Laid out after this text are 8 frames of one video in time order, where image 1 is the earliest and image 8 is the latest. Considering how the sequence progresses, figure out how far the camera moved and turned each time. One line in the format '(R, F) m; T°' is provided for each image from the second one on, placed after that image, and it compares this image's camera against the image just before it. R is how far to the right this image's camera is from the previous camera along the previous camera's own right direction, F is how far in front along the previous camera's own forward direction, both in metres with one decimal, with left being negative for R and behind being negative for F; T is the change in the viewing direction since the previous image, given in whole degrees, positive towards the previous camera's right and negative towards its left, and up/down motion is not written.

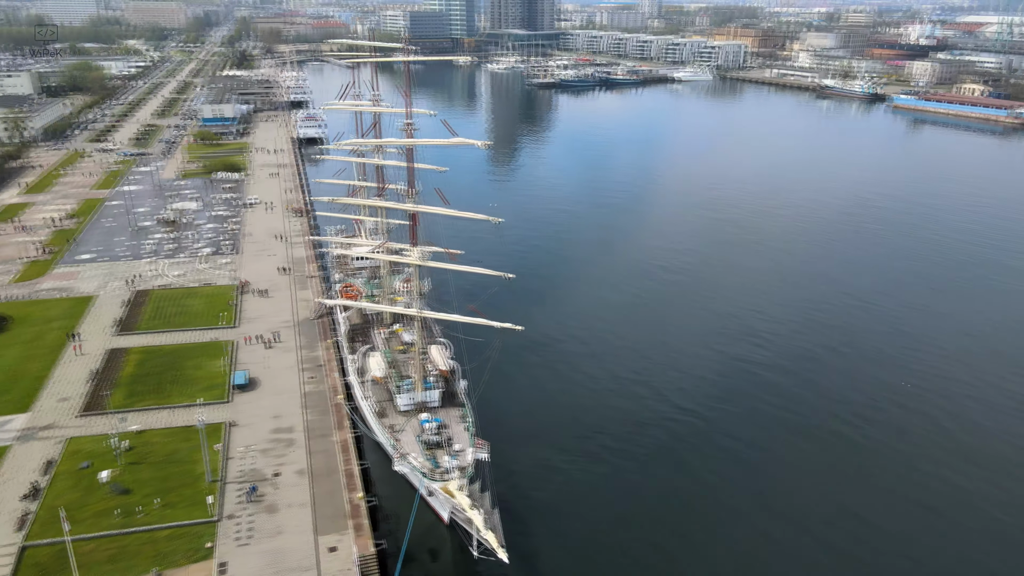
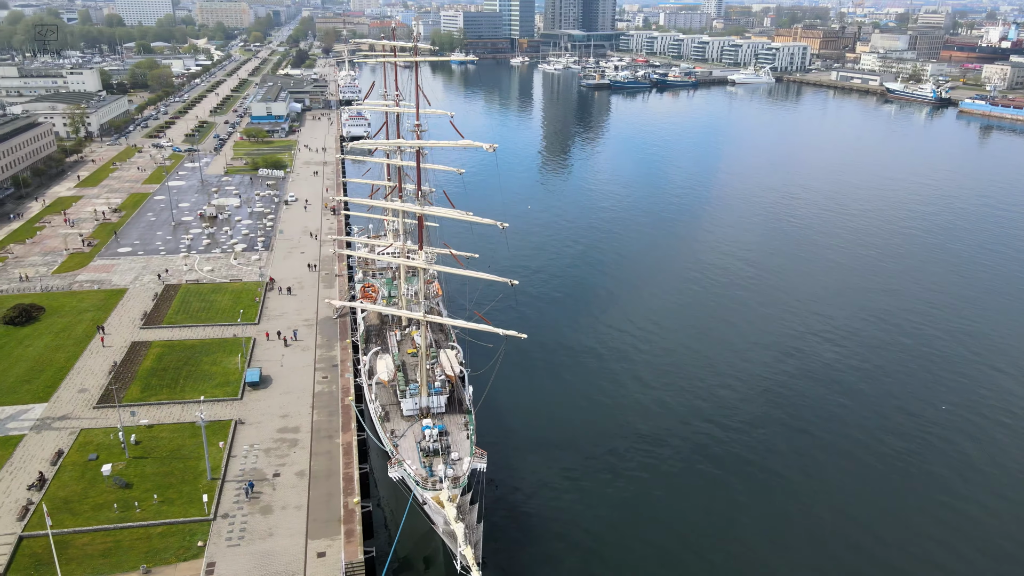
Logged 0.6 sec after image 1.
(+2.7, +1.2) m; -4°
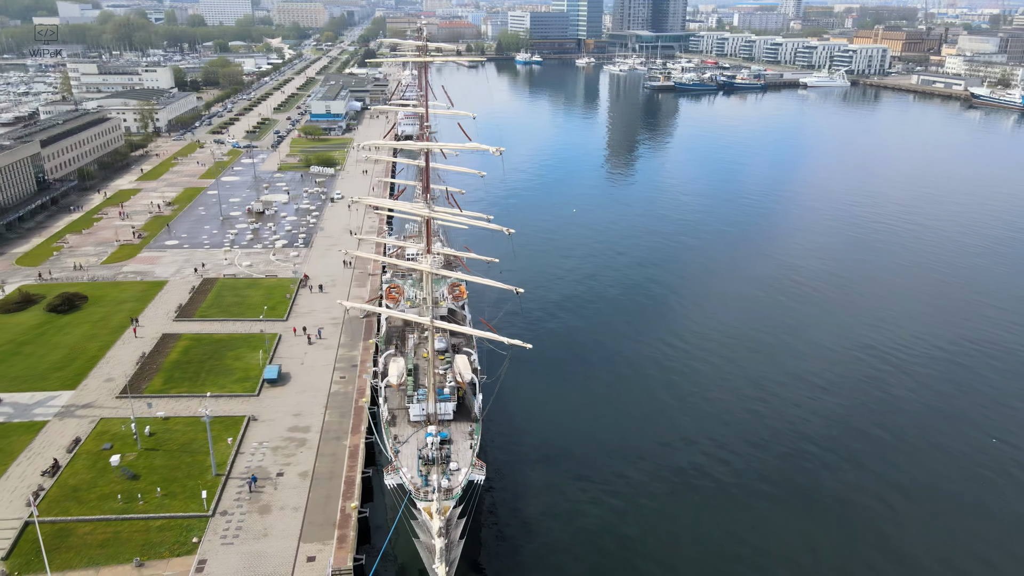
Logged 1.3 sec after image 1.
(+3.1, +1.3) m; -5°
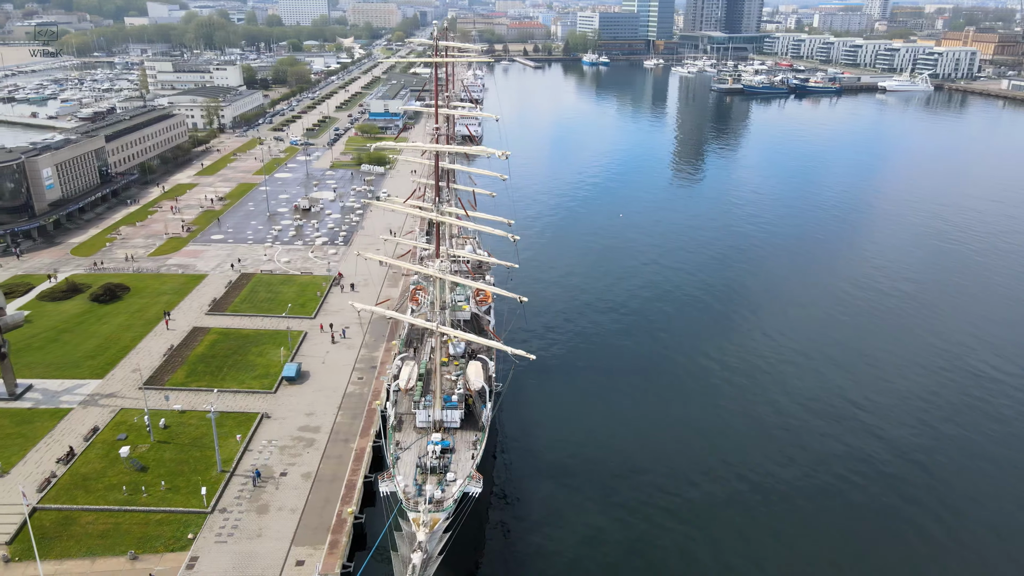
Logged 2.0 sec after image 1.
(+3.1, +1.4) m; -5°
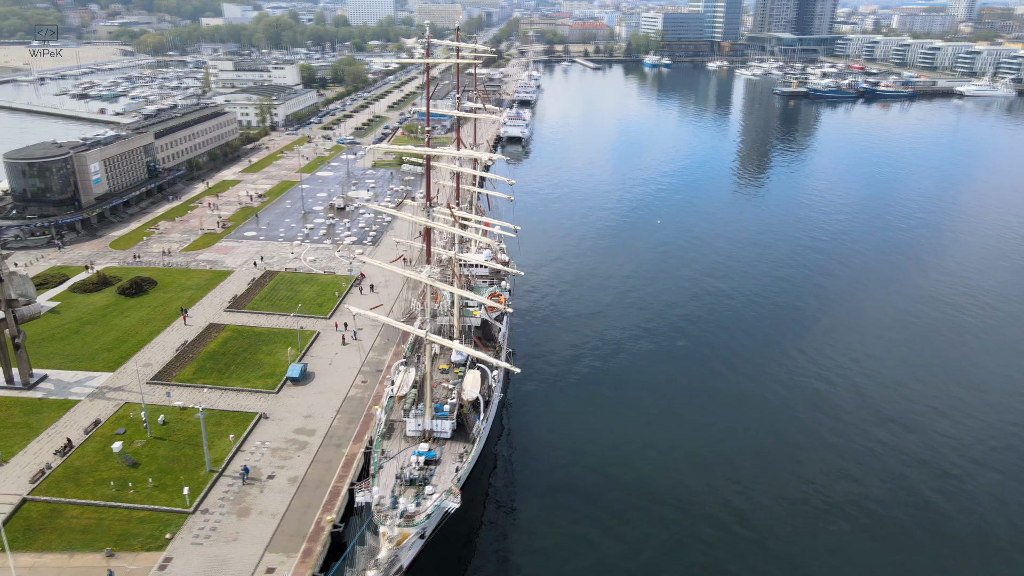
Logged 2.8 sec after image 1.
(+3.7, +1.6) m; -5°
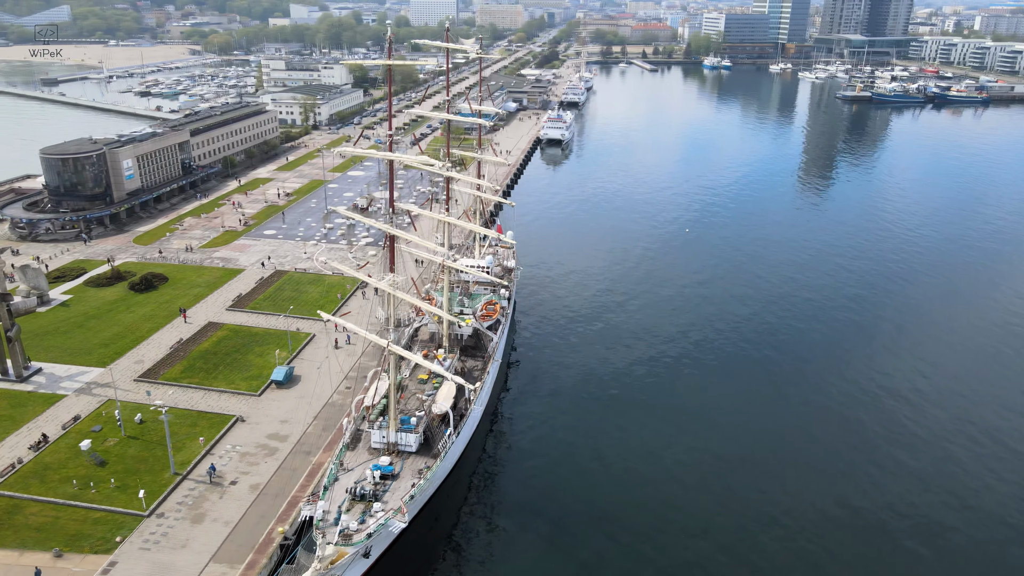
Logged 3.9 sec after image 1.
(+4.9, +2.0) m; -5°
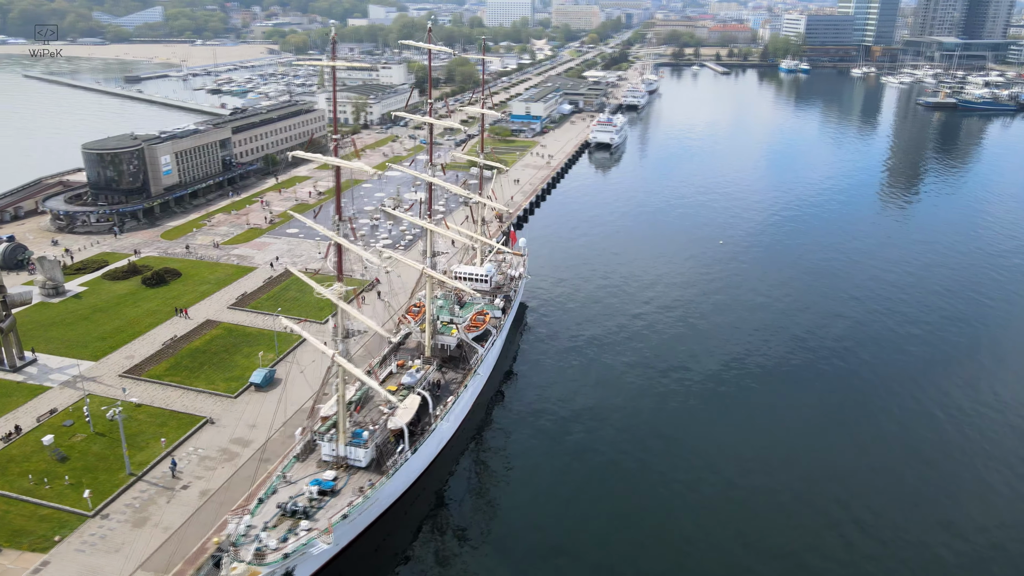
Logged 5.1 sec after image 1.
(+6.1, +2.4) m; -6°
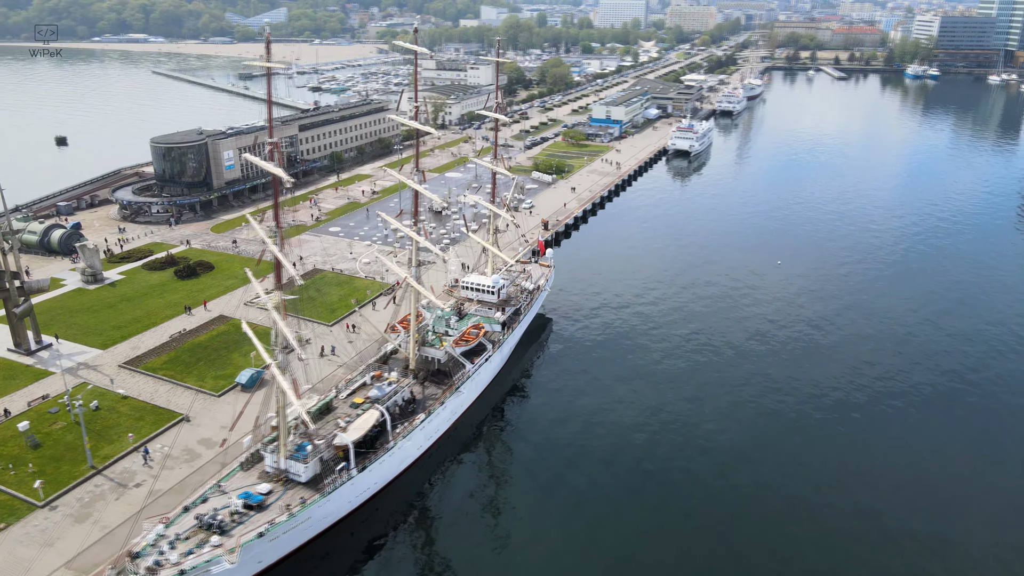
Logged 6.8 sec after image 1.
(+7.8, +3.4) m; -8°
